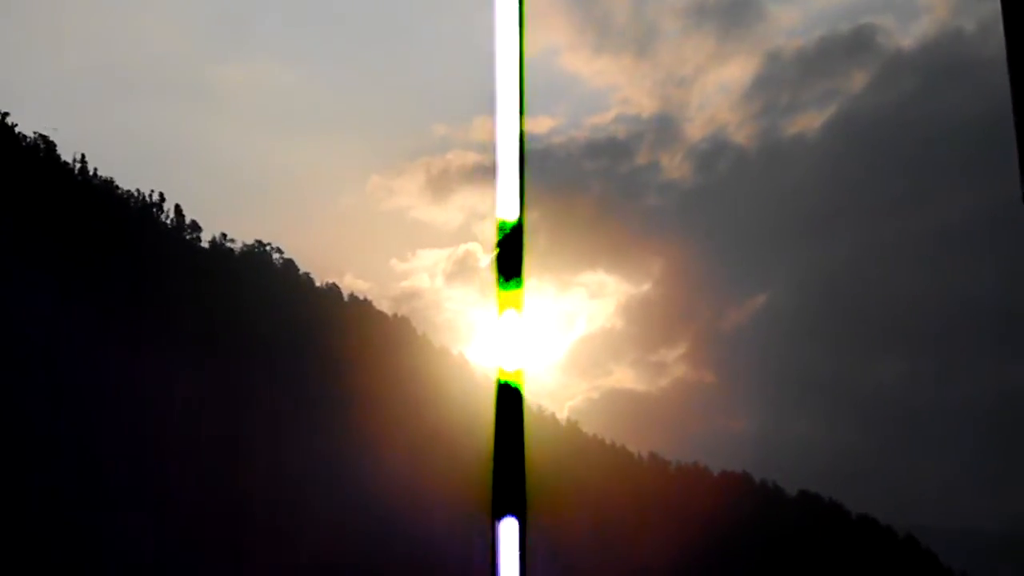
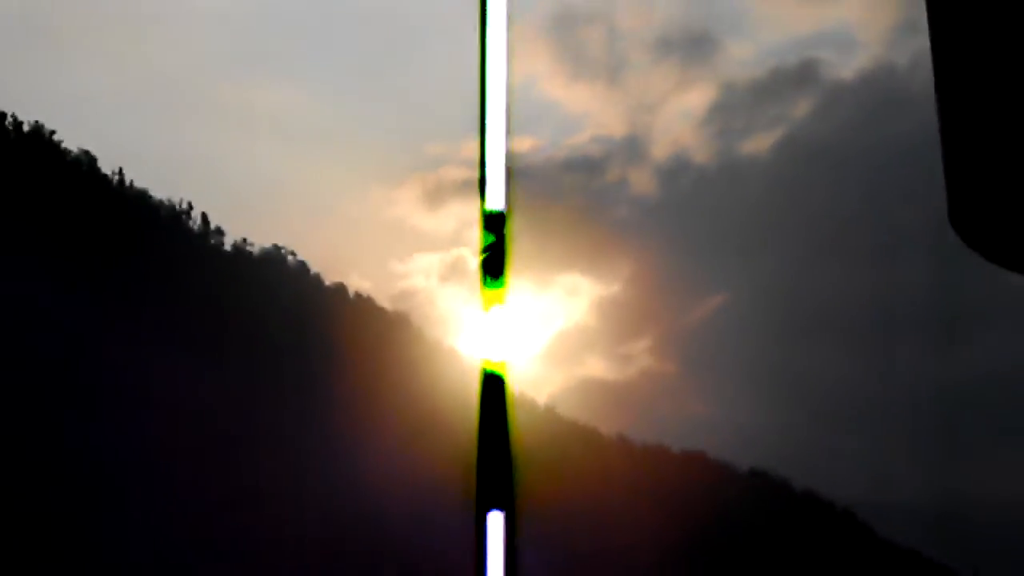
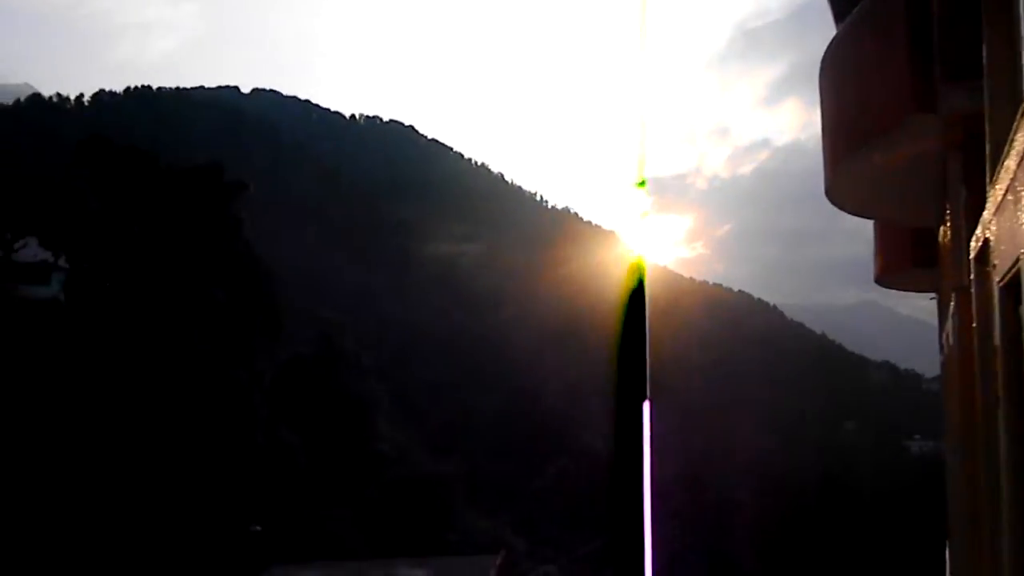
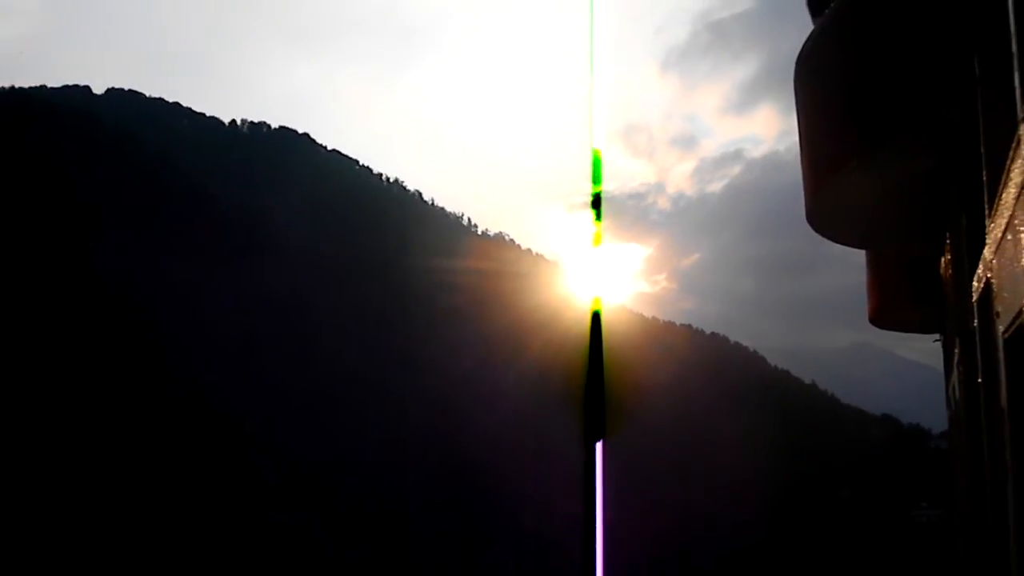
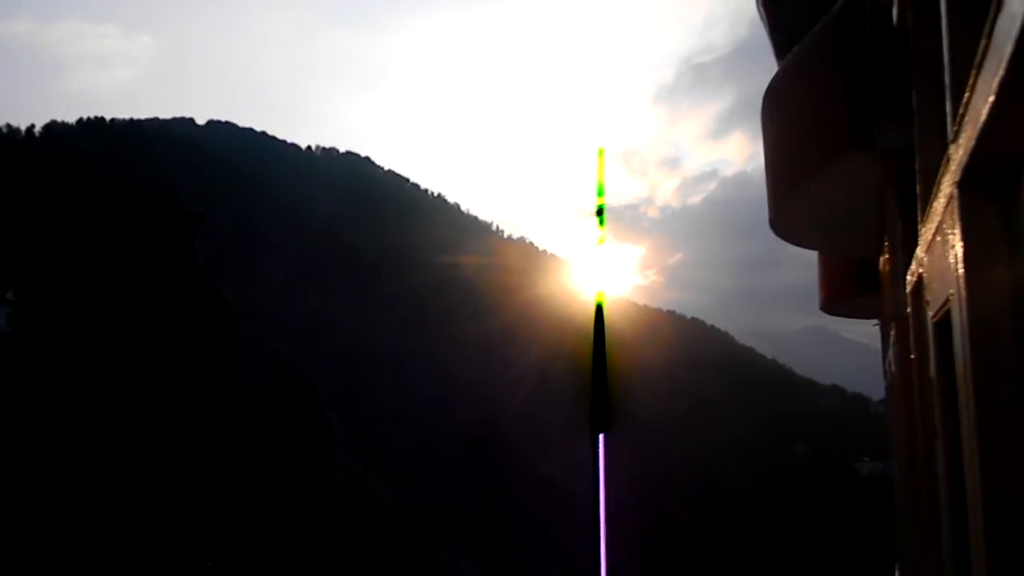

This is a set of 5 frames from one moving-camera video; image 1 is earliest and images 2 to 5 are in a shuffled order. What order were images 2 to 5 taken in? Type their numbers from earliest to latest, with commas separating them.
2, 4, 5, 3
